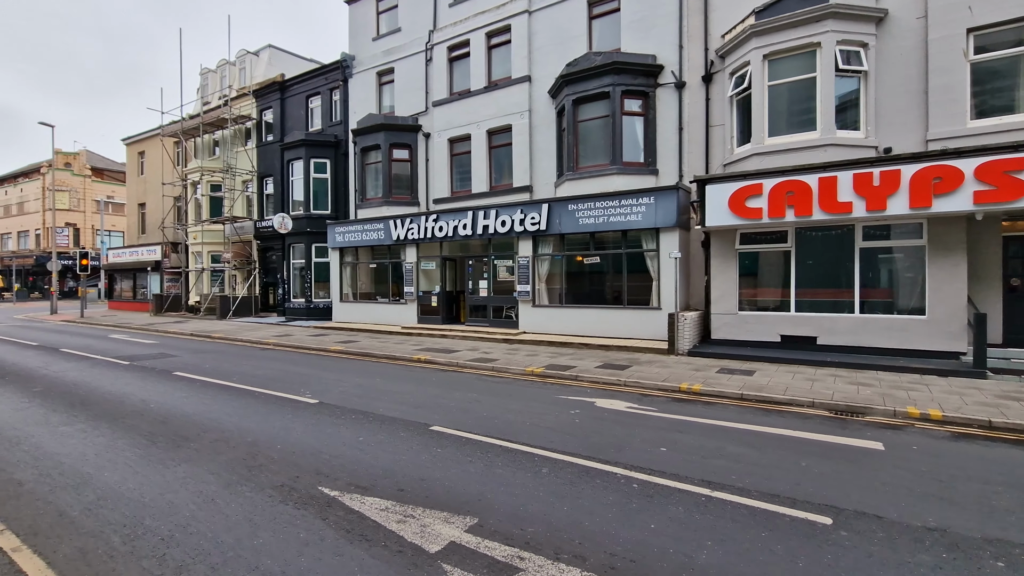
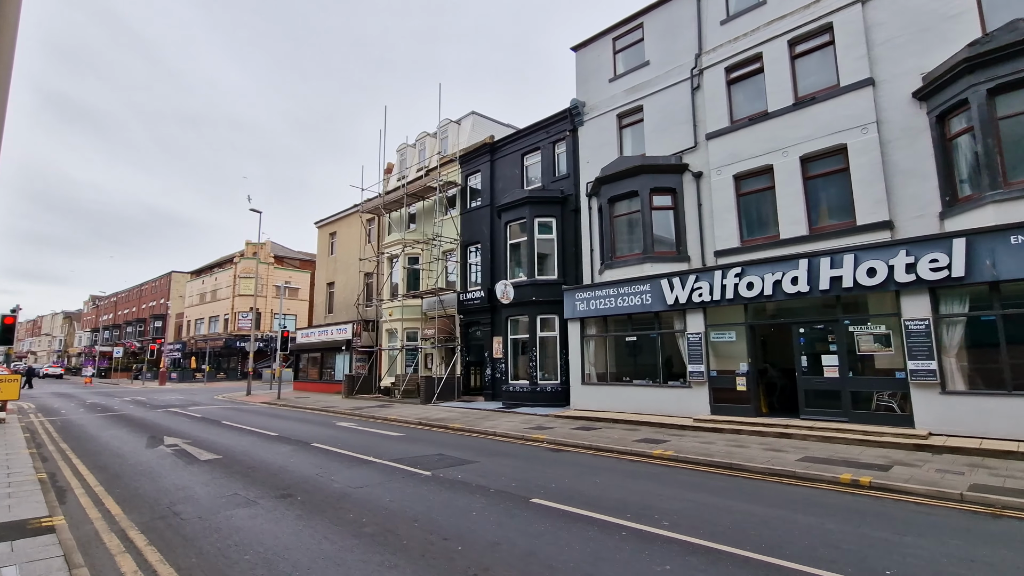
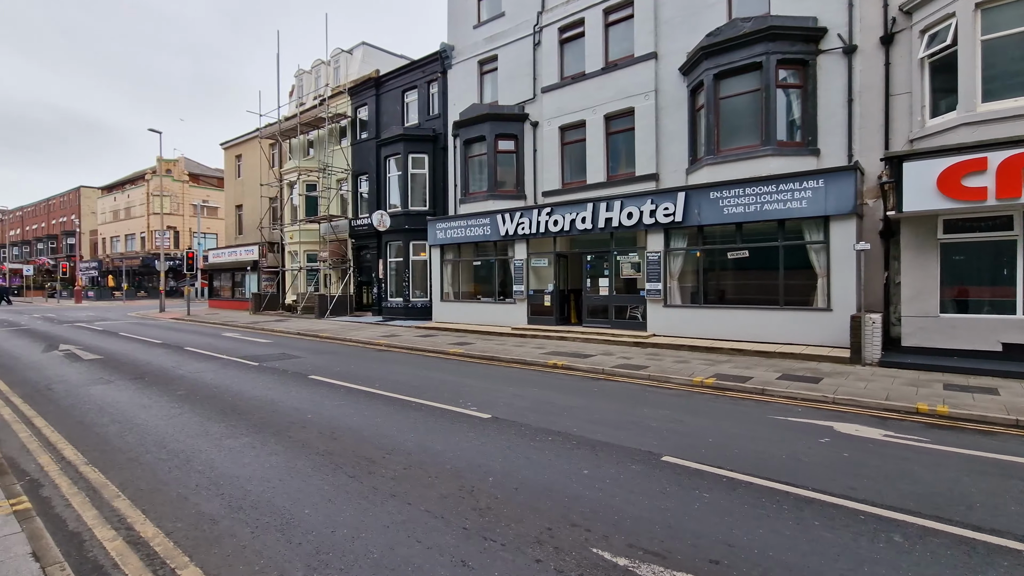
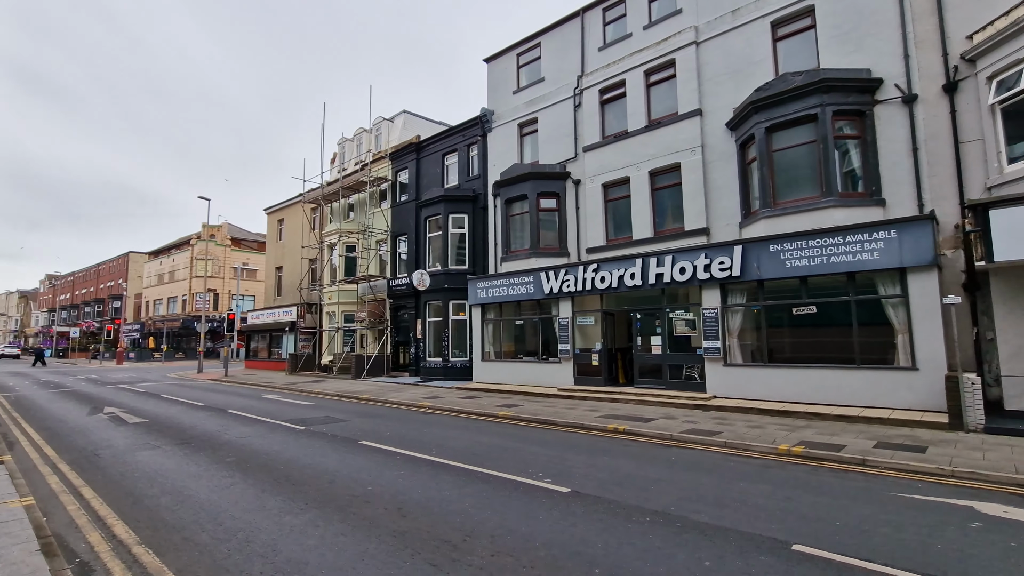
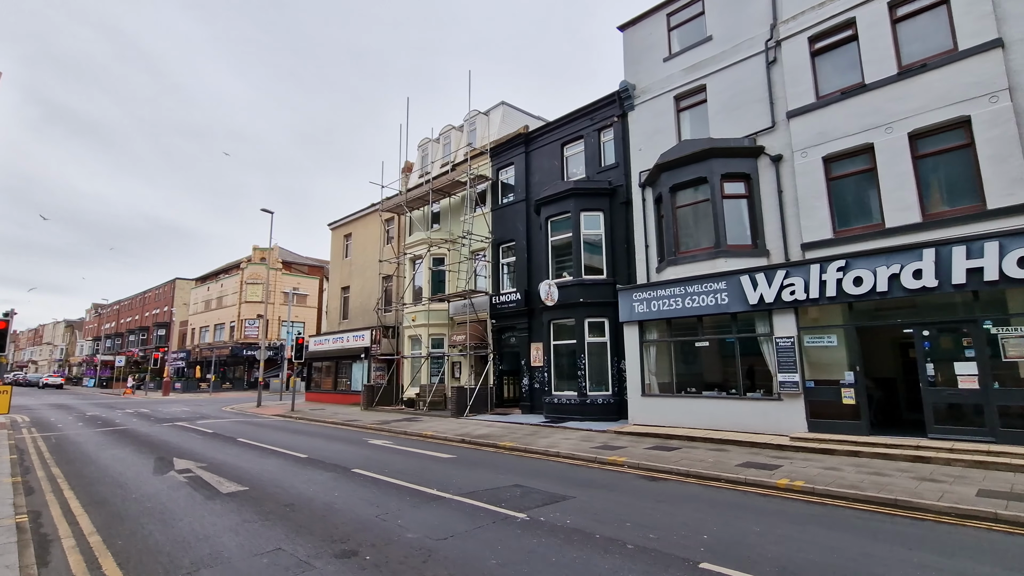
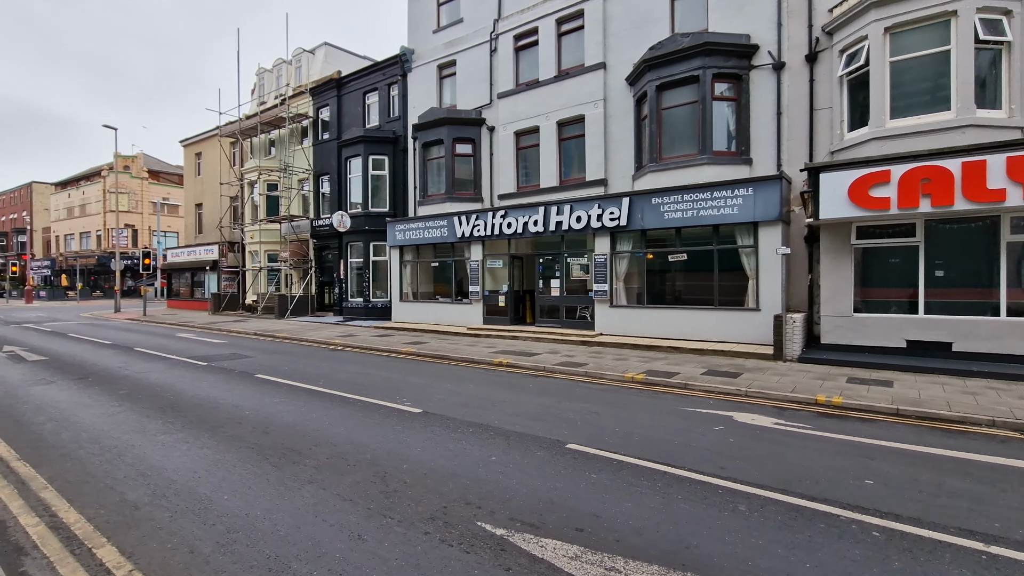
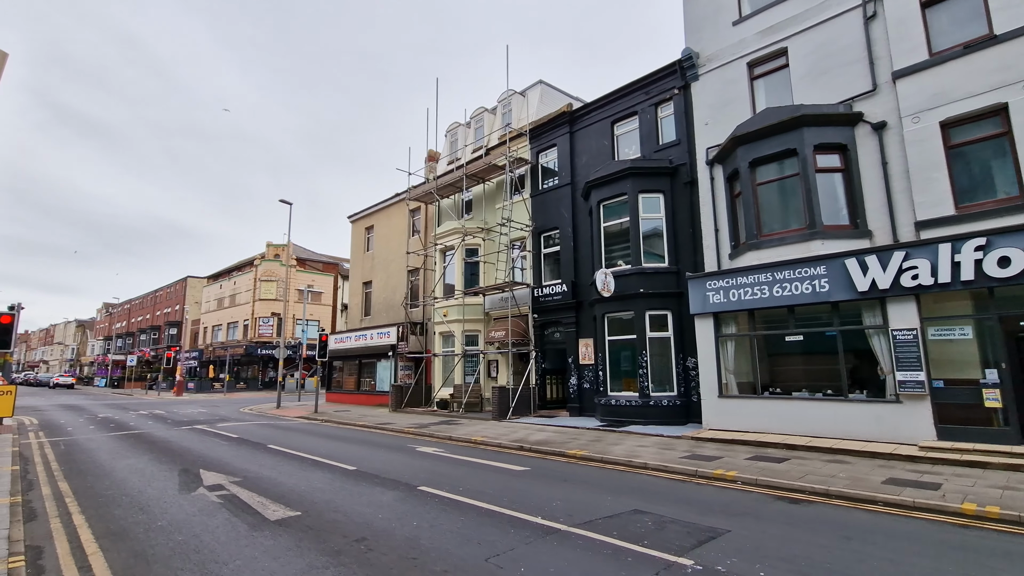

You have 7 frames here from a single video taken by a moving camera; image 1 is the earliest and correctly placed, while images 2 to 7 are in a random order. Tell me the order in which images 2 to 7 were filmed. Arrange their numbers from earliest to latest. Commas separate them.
6, 3, 4, 2, 5, 7
